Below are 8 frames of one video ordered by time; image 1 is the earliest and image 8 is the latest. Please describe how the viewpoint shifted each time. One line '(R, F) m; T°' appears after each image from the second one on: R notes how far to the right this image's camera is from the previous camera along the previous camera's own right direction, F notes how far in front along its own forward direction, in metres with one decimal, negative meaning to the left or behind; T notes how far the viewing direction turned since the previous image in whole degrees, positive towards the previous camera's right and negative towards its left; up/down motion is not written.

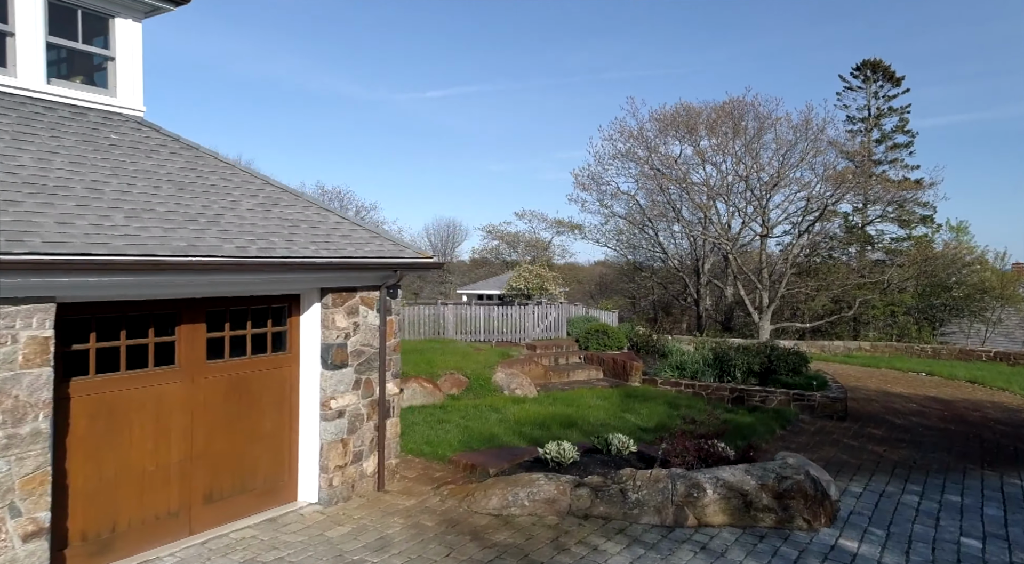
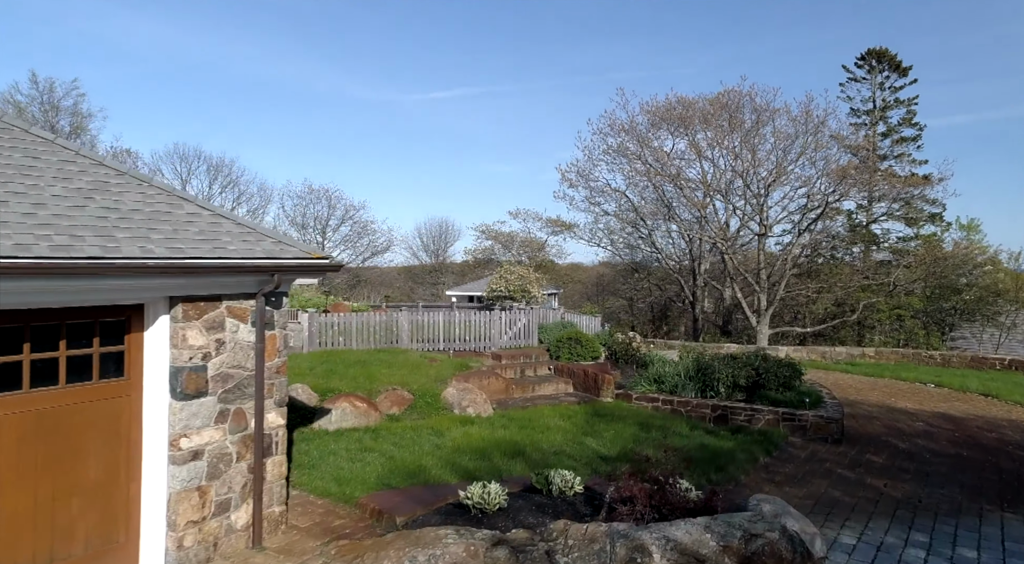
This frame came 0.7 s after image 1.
(+0.9, +1.4) m; -1°
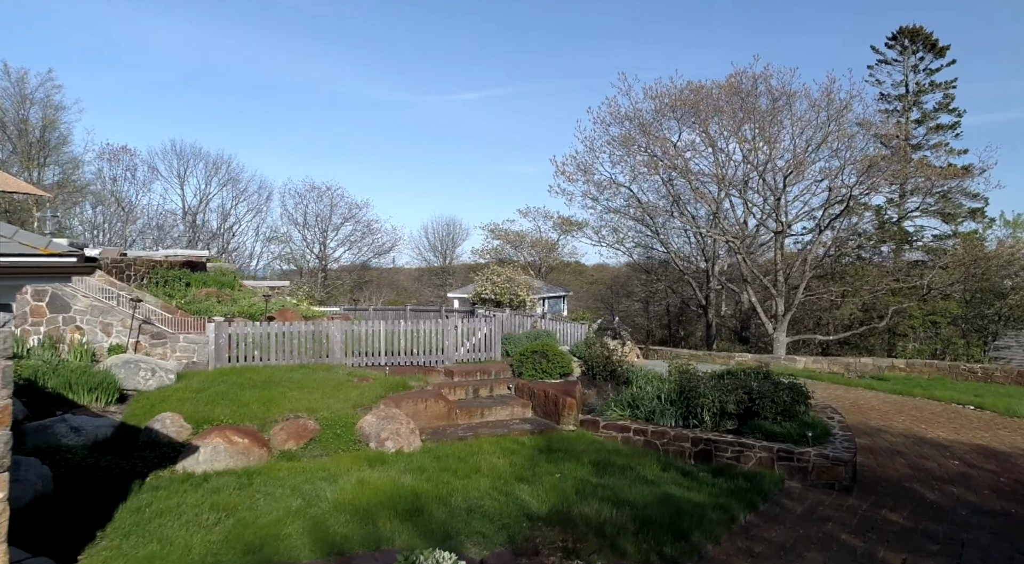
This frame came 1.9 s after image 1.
(+1.3, +2.0) m; -2°
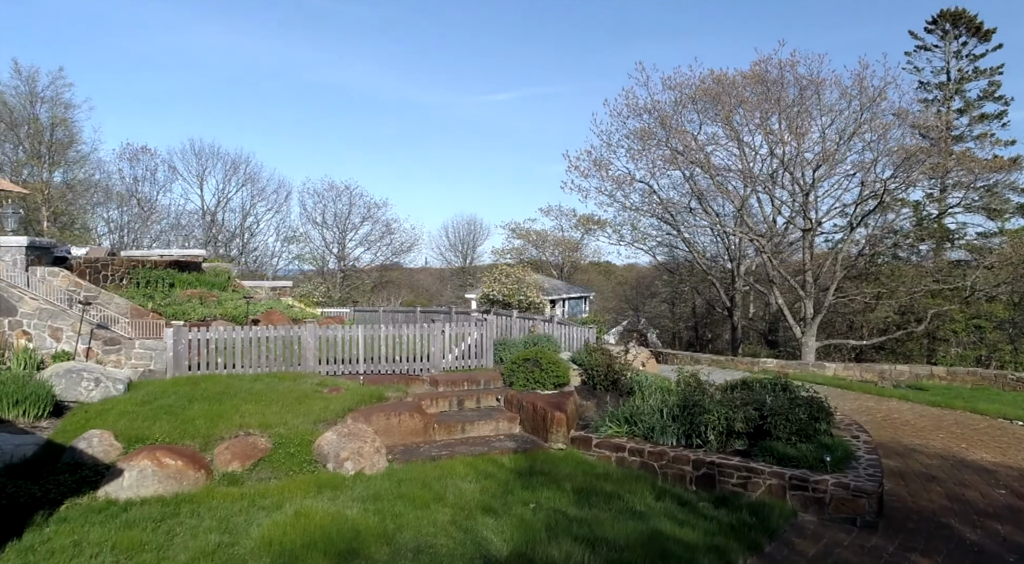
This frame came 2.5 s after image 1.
(+0.7, +1.0) m; -3°
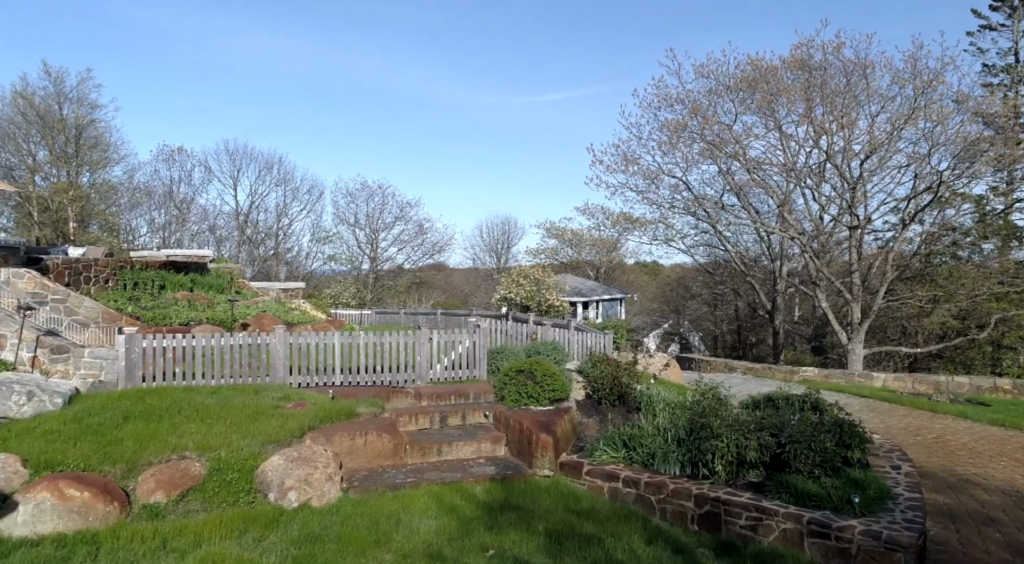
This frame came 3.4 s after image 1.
(+0.8, +1.1) m; -4°
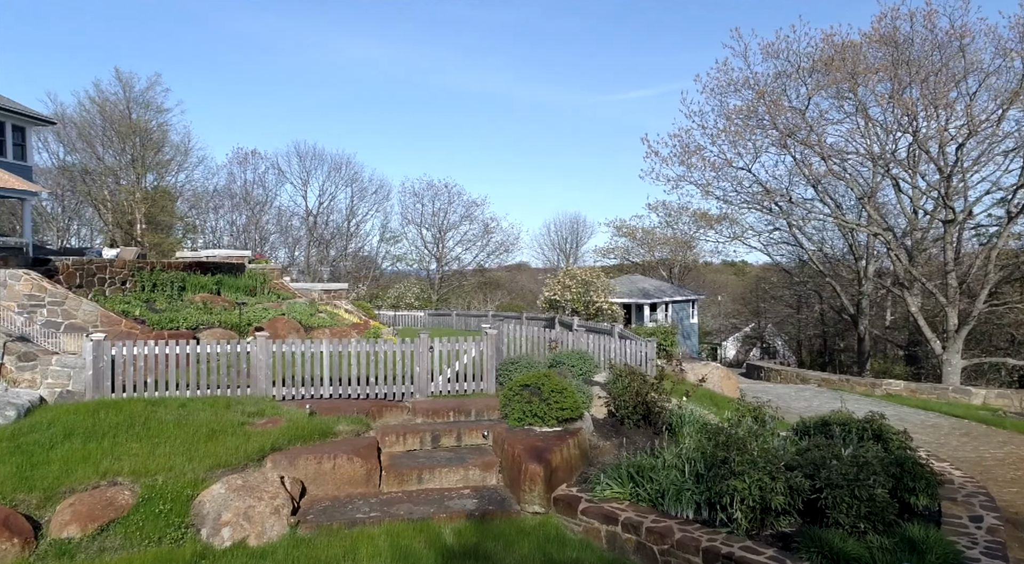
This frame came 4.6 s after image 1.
(+1.0, +1.2) m; -7°
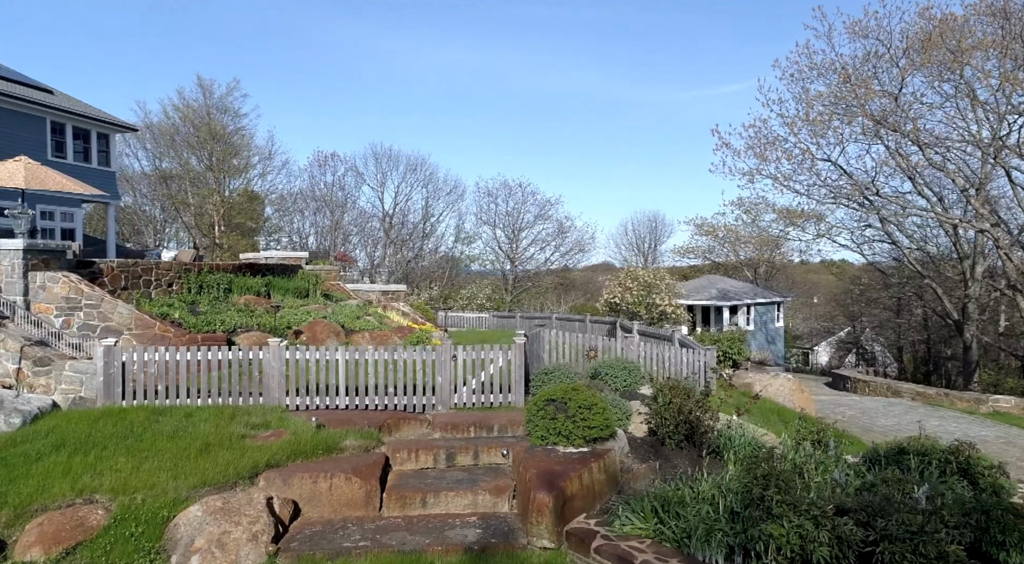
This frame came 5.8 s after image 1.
(+0.7, +0.8) m; -7°
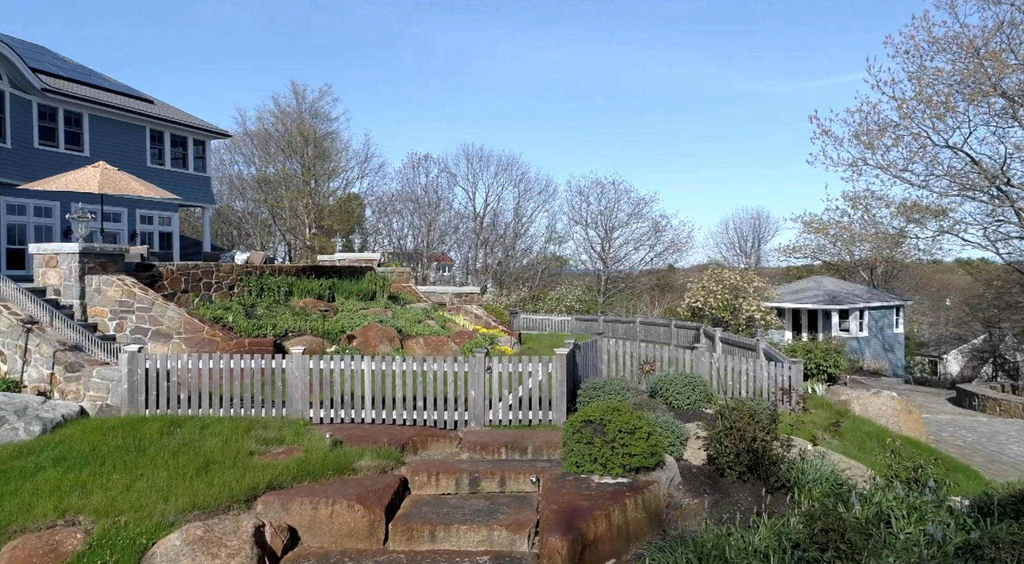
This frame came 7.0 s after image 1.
(+0.8, +0.9) m; -9°
